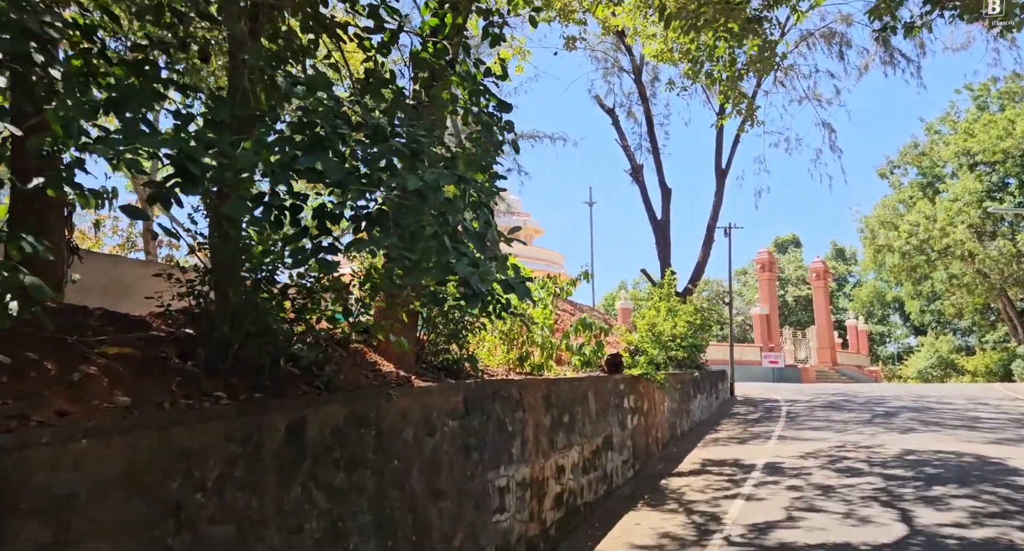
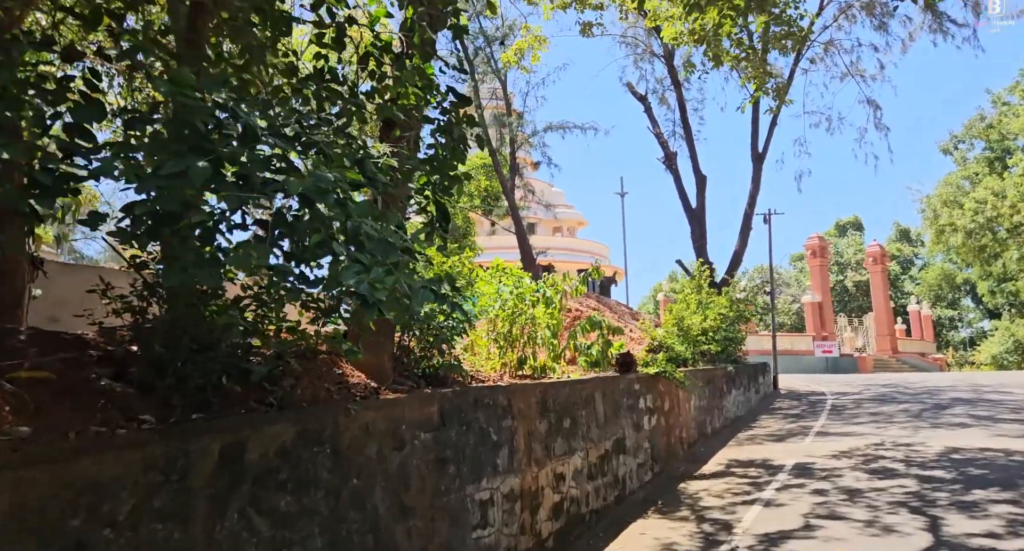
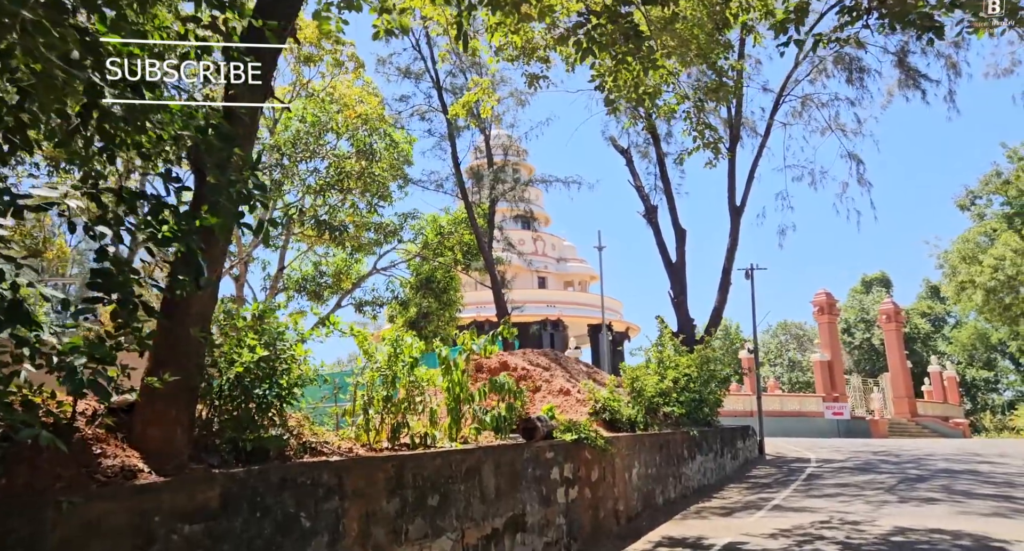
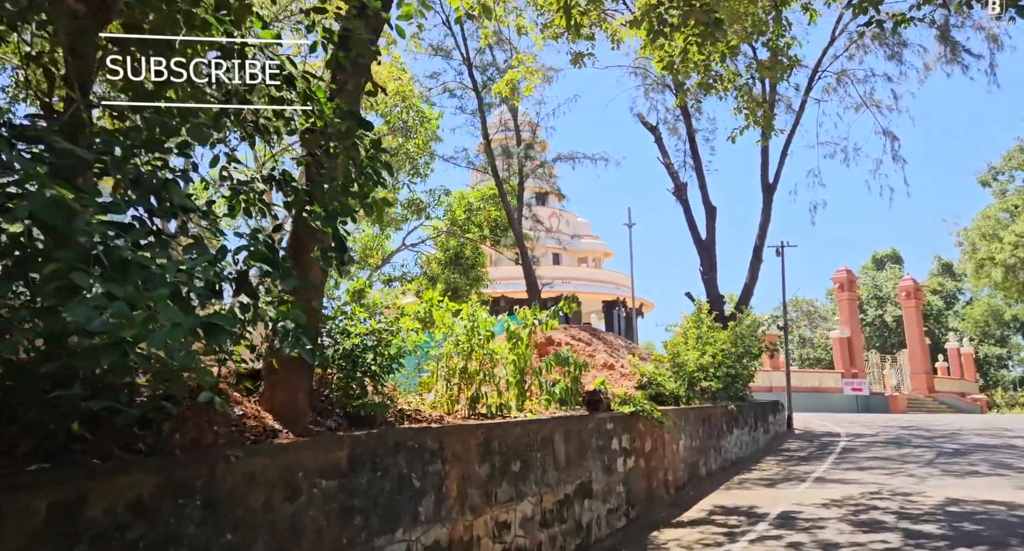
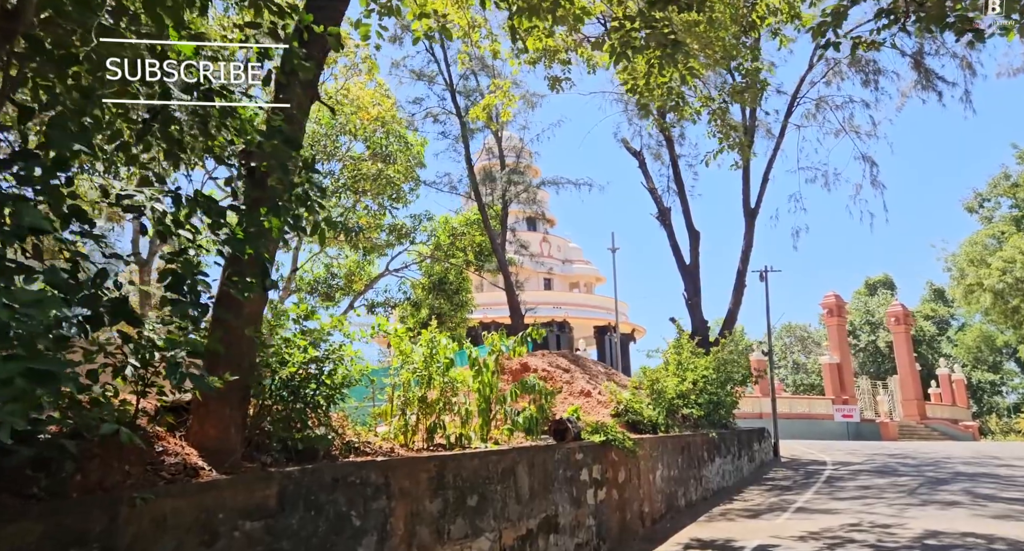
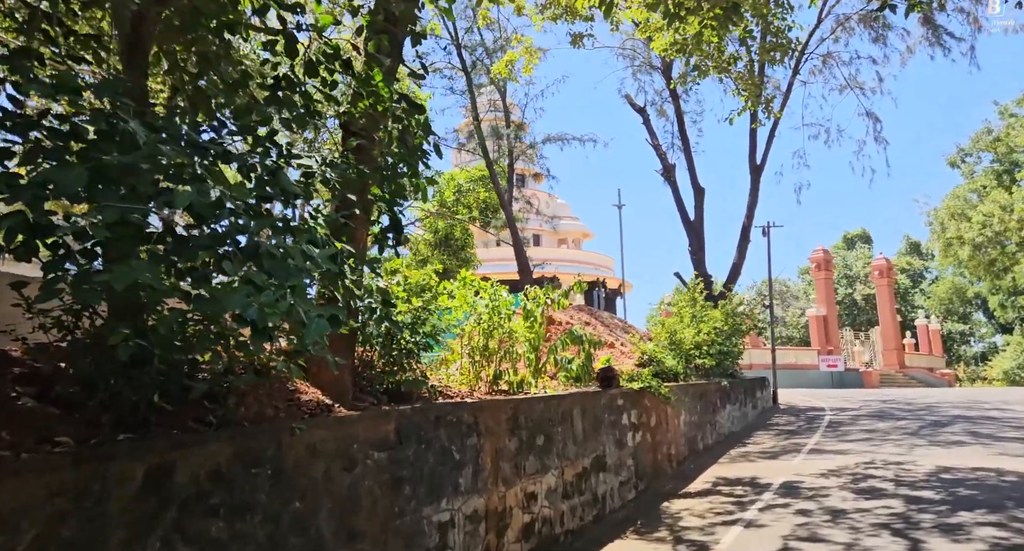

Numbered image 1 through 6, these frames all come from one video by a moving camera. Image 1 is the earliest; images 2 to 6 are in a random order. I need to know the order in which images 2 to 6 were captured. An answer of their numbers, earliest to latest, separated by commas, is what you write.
2, 6, 4, 5, 3
